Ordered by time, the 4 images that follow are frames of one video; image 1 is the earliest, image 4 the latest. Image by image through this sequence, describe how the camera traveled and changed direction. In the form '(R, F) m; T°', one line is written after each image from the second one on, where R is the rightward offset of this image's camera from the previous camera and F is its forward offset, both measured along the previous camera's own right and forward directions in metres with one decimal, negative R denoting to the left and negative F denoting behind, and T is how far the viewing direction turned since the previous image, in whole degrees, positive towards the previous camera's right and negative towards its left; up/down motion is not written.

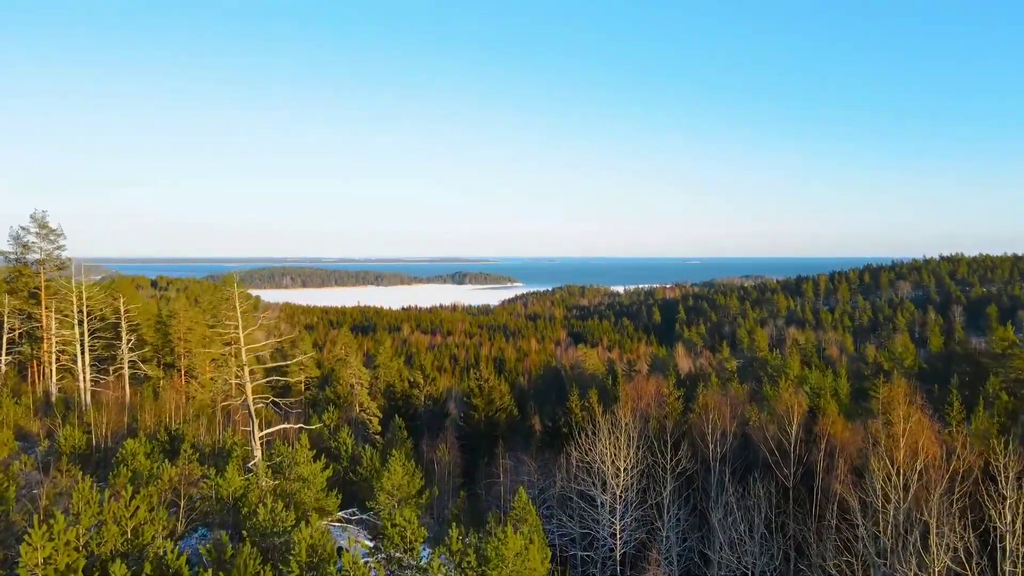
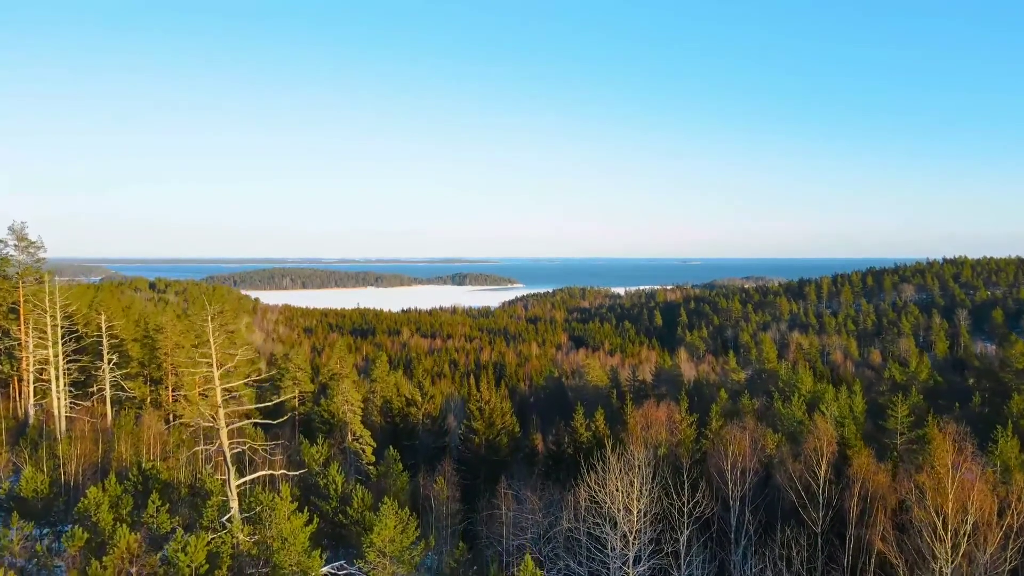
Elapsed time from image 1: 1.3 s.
(-0.1, +1.6) m; 0°
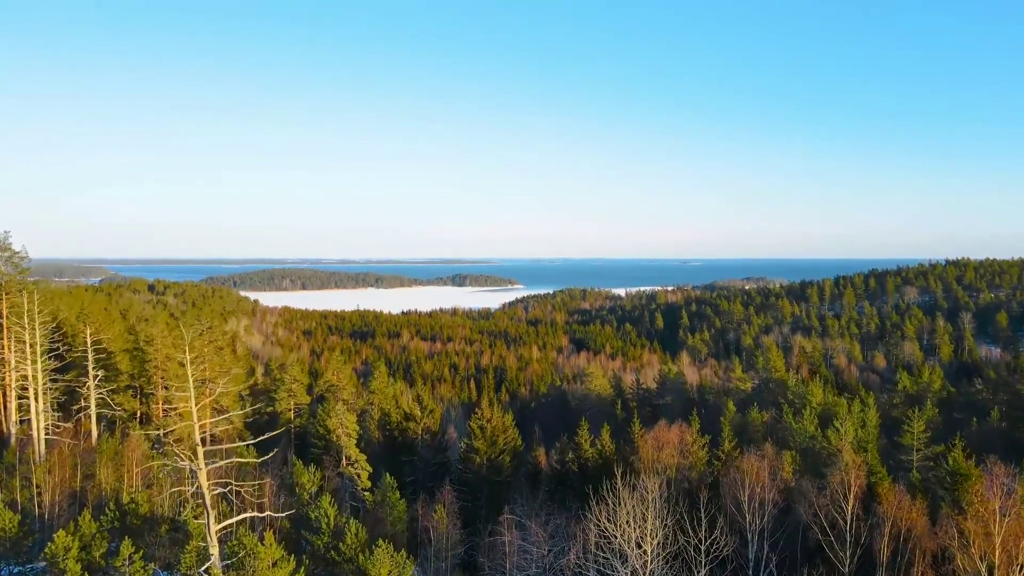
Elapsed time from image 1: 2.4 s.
(-0.1, +1.2) m; 0°
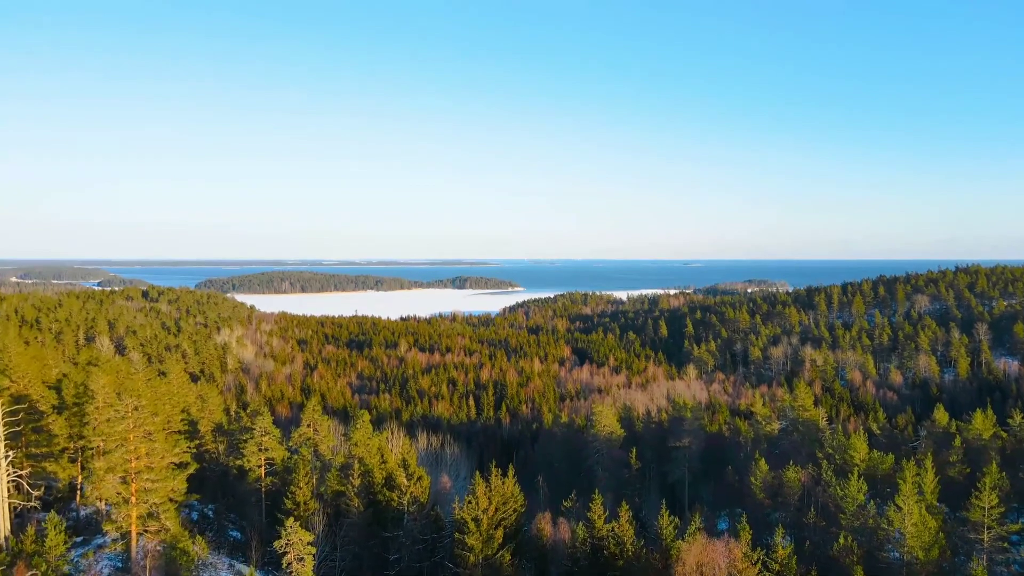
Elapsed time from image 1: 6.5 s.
(0.0, +5.1) m; 0°
